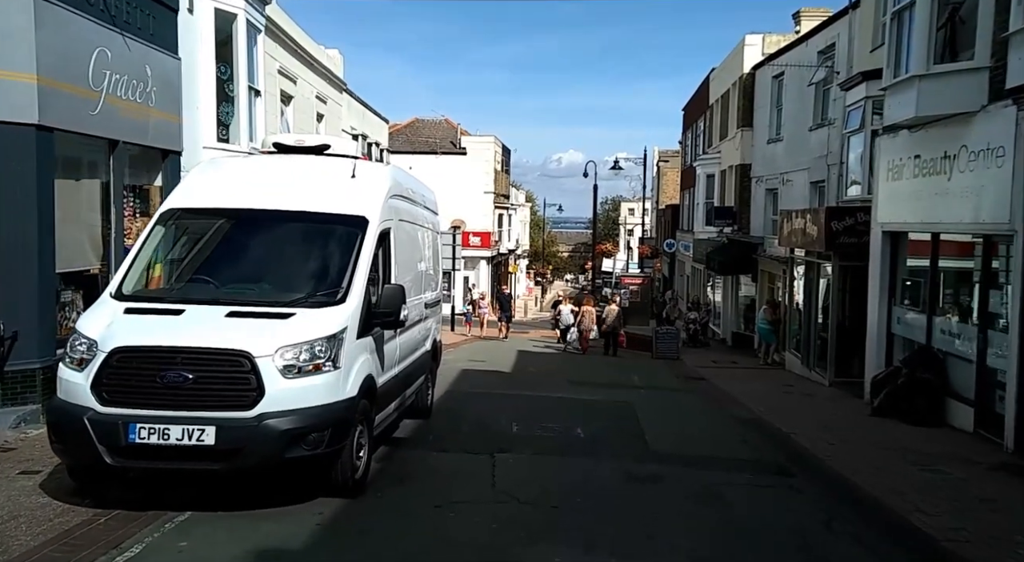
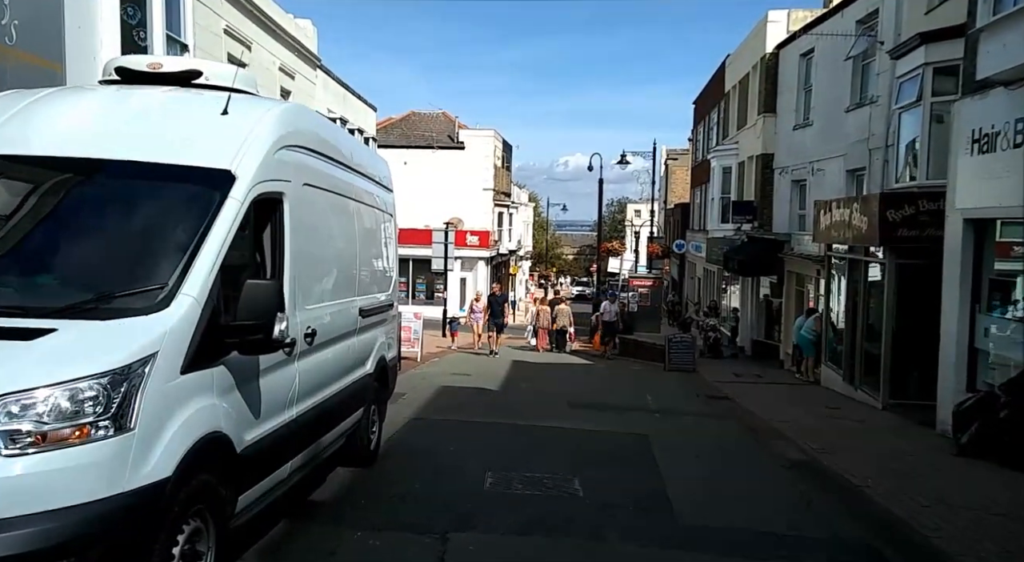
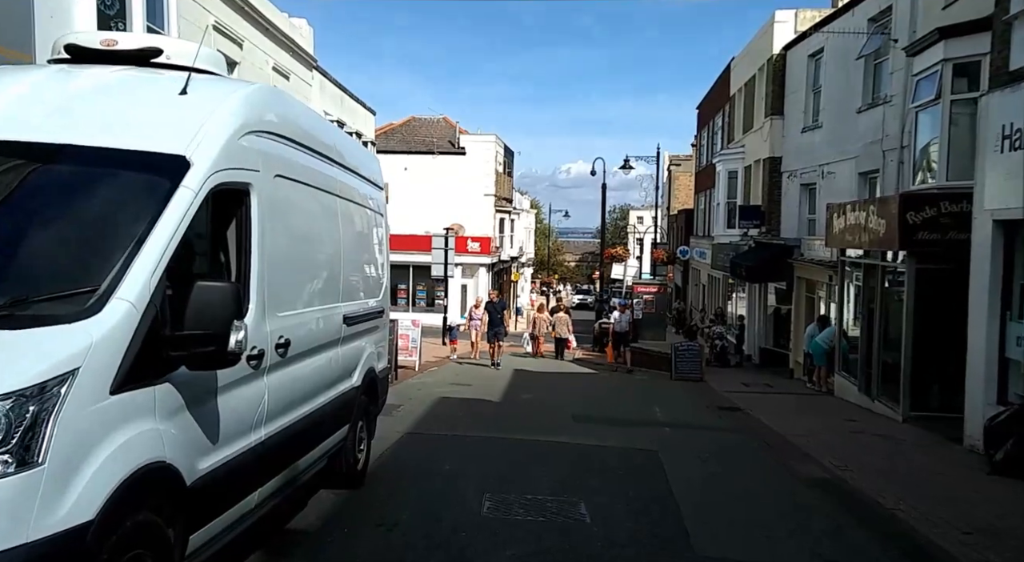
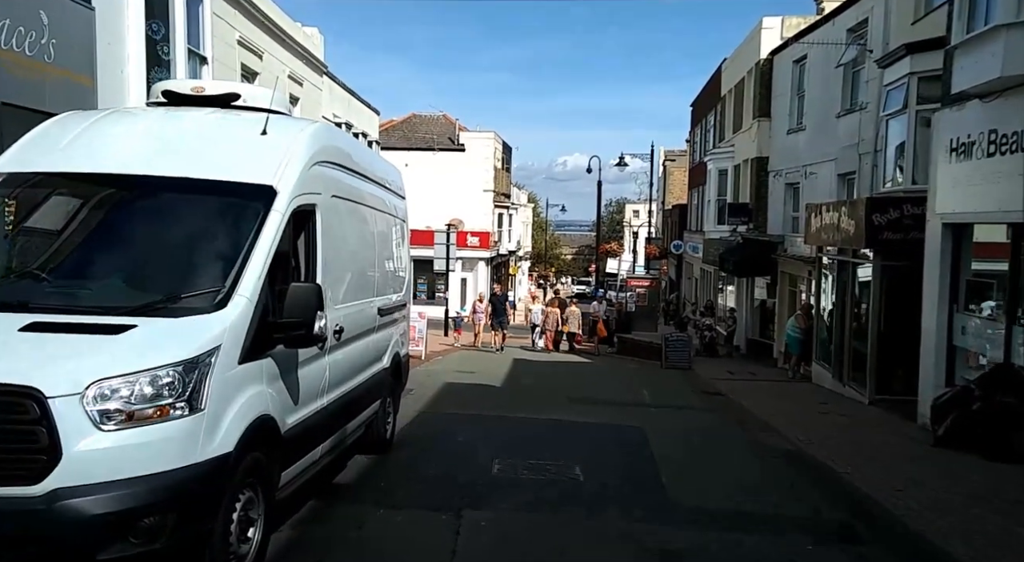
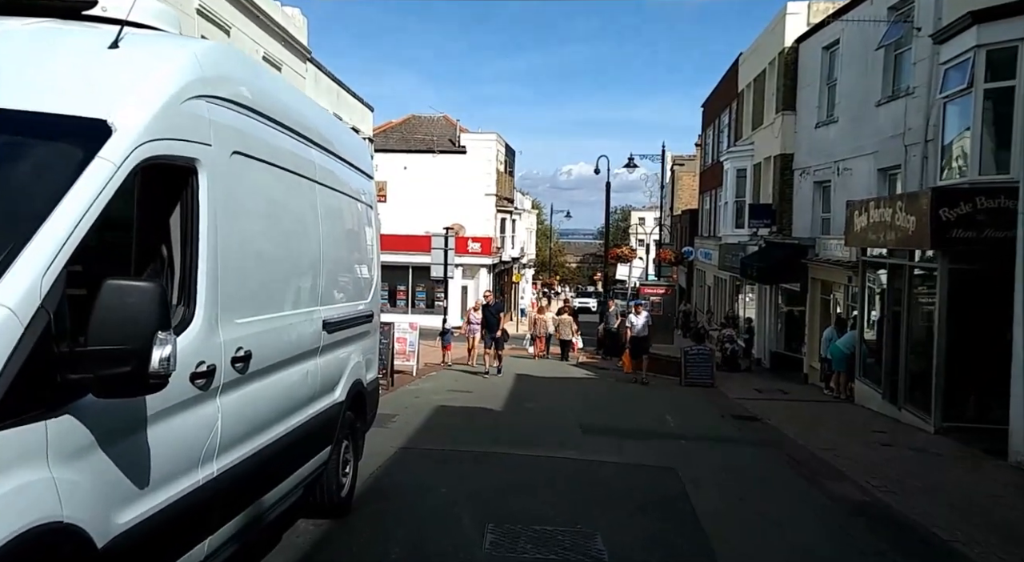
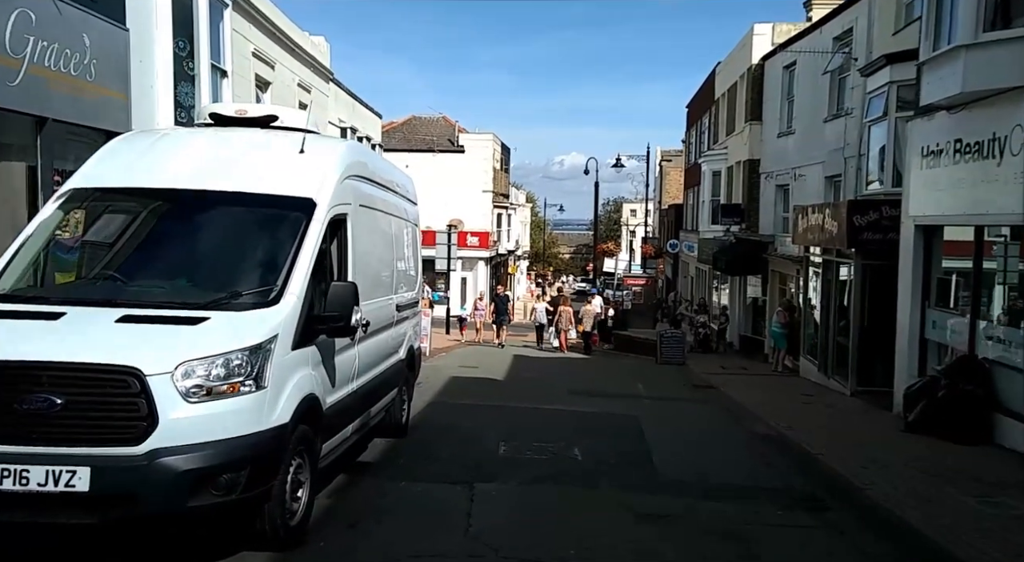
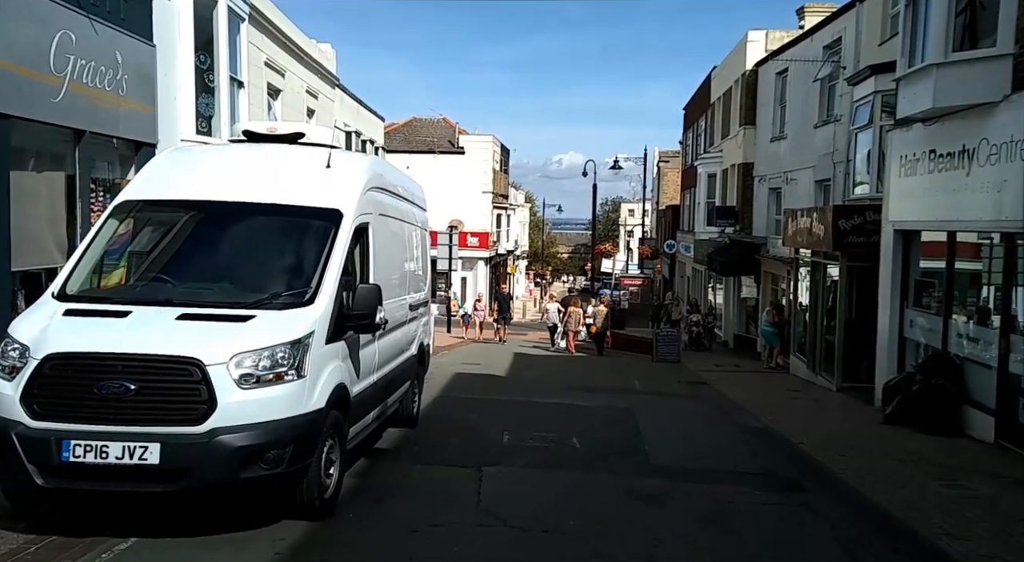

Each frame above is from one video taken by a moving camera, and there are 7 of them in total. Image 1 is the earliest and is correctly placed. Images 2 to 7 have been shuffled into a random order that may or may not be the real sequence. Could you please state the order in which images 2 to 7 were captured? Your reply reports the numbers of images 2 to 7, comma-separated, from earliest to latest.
7, 6, 4, 2, 3, 5
